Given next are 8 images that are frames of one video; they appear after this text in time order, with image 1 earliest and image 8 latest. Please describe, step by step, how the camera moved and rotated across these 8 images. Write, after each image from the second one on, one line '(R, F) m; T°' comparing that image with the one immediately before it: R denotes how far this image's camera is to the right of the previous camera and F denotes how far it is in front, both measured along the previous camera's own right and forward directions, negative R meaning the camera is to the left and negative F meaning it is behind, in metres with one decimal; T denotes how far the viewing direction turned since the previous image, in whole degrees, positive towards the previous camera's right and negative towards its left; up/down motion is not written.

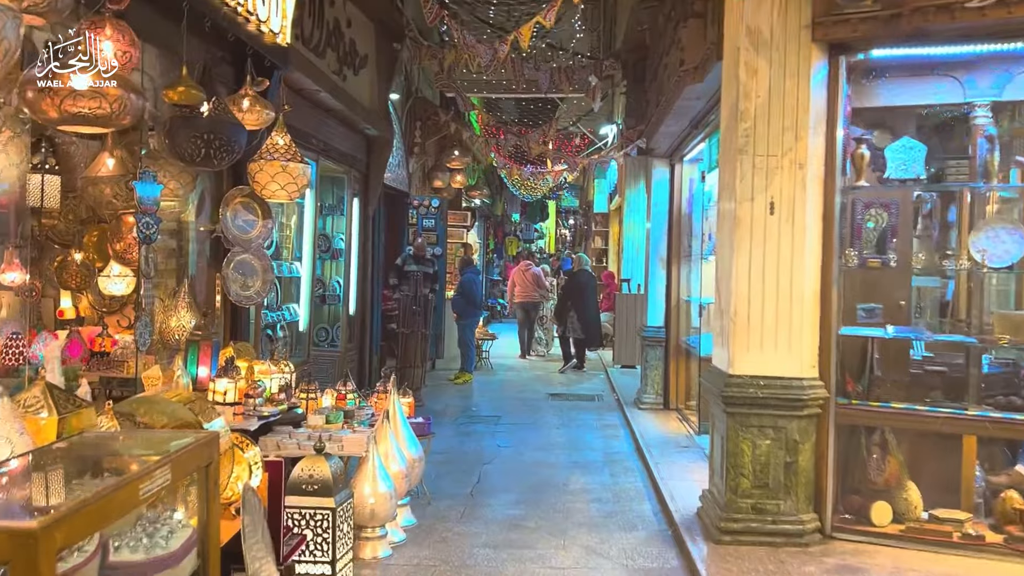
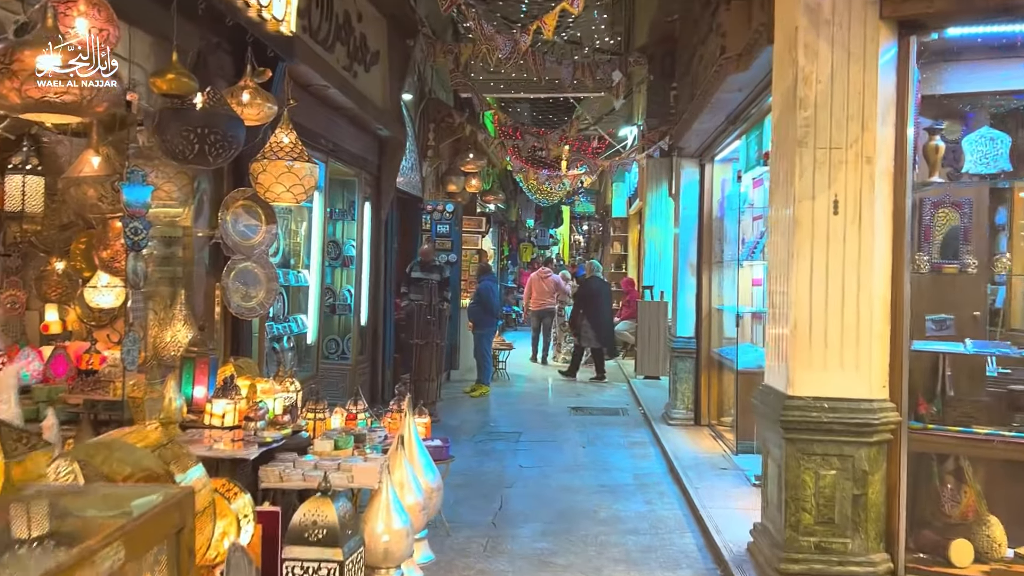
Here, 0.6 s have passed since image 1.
(-0.1, +0.4) m; -1°
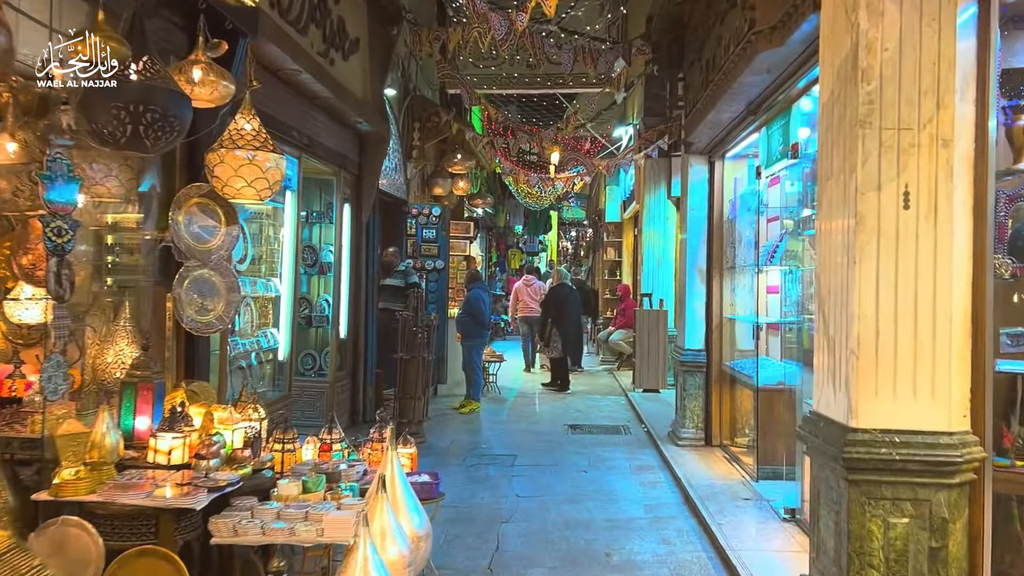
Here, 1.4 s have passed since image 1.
(-0.1, +0.5) m; +1°
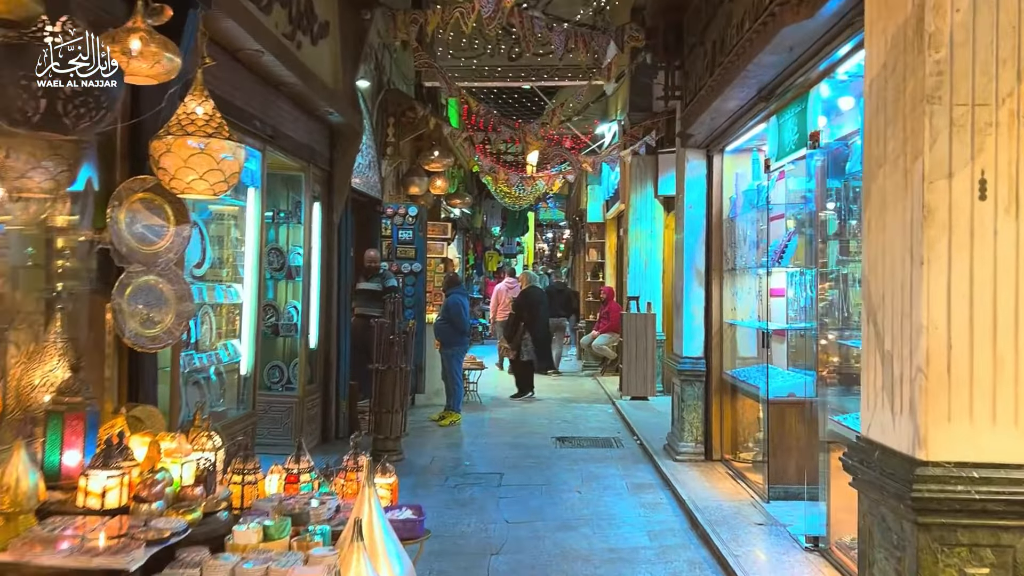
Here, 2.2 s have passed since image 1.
(-0.1, +0.4) m; +2°
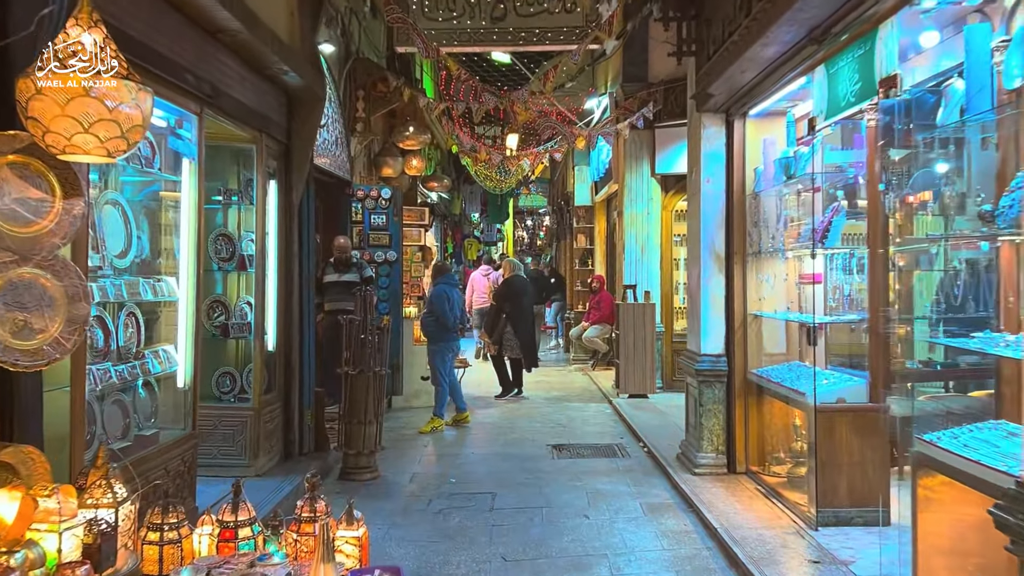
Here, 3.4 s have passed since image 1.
(-0.1, +0.8) m; +2°
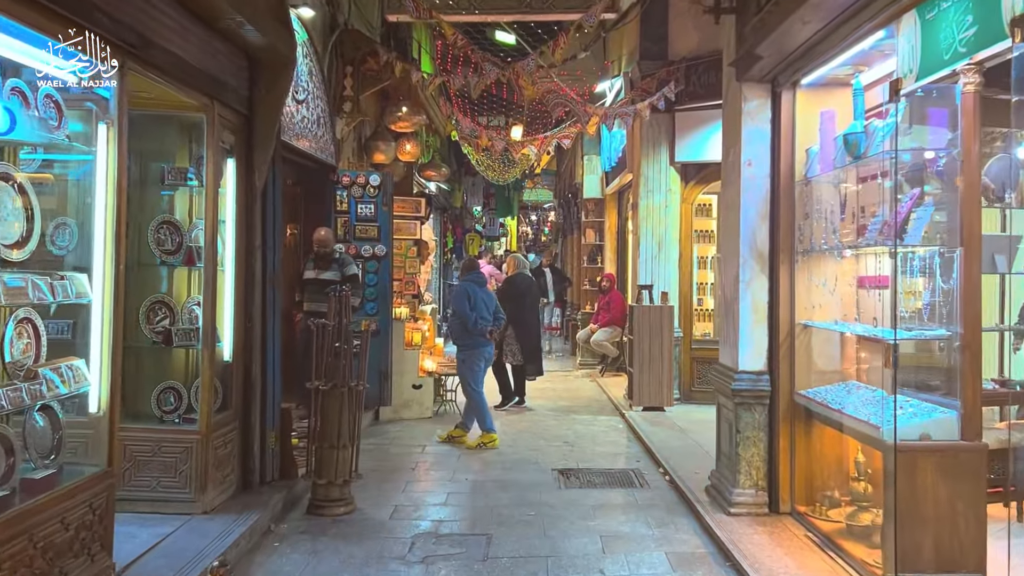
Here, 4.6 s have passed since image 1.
(0.0, +0.8) m; 0°
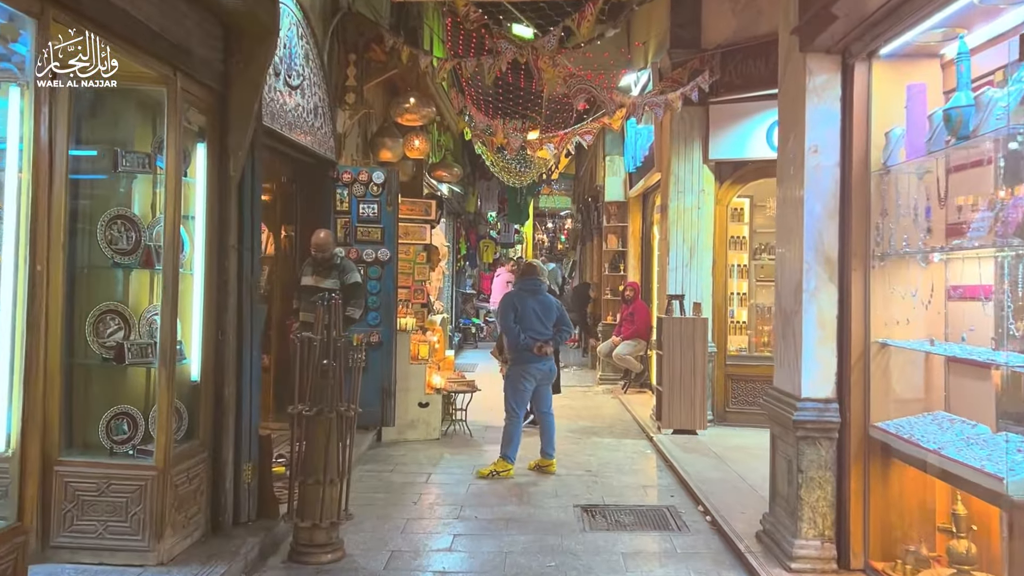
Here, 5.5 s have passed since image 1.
(0.0, +0.6) m; -1°
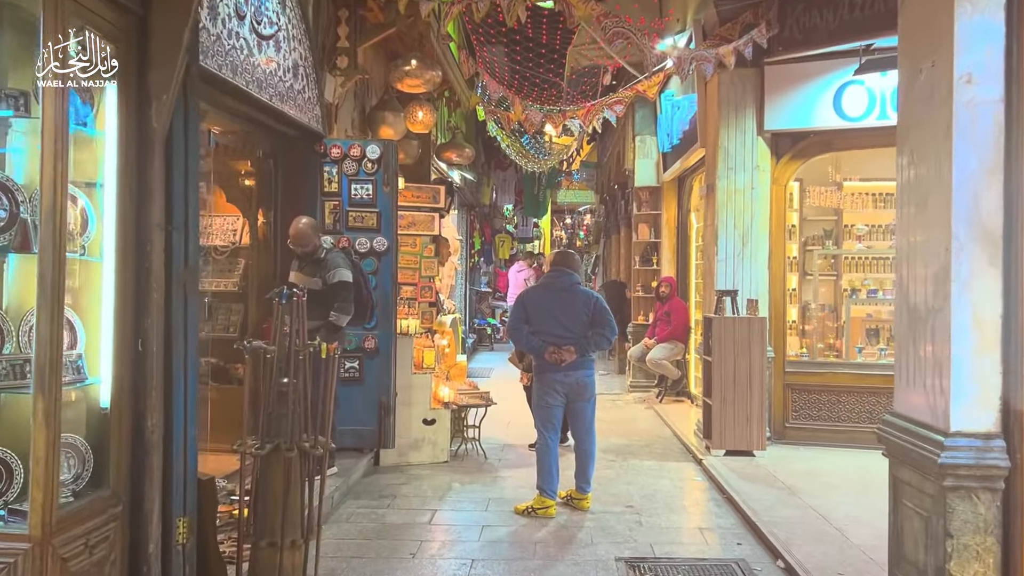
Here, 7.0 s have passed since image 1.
(0.0, +1.0) m; -1°
